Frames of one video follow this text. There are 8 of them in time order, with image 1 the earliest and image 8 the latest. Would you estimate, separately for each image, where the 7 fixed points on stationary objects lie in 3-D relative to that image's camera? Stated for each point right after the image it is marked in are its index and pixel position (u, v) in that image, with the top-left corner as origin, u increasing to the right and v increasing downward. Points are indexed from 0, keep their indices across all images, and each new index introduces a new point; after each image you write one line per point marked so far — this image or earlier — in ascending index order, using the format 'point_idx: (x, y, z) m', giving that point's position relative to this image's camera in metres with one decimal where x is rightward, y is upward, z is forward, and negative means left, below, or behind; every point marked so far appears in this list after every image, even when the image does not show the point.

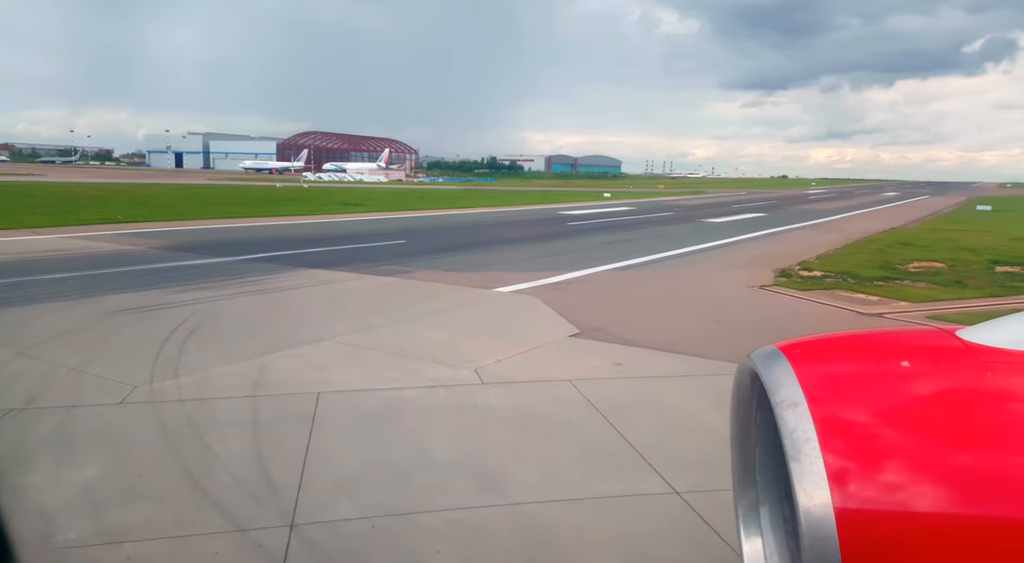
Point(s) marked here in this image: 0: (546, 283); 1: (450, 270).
0: (+0.6, 0.0, +11.4) m
1: (-1.4, +0.3, +13.8) m
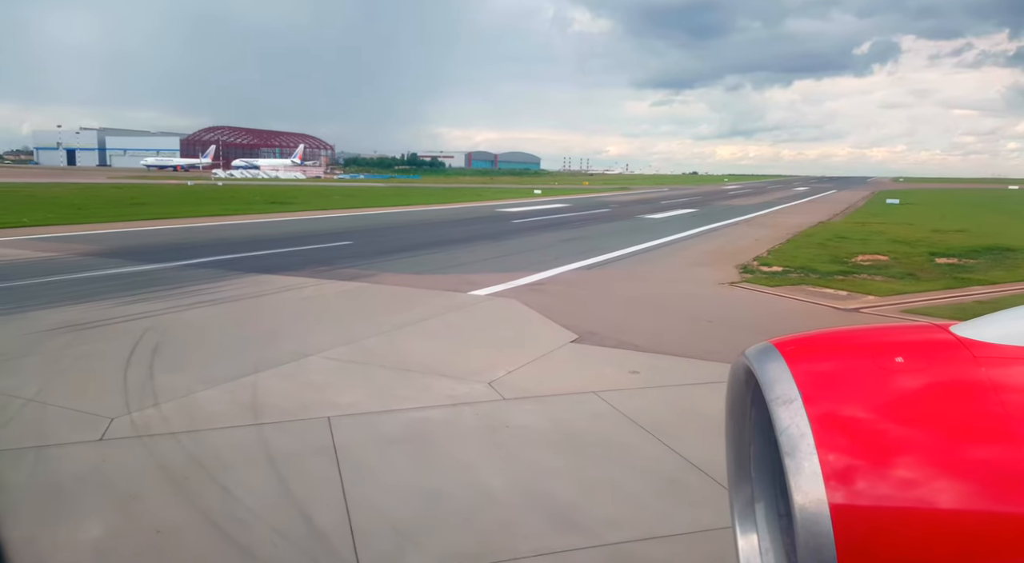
0: (+0.1, 0.0, +11.1) m
1: (-2.2, +0.2, +13.4) m
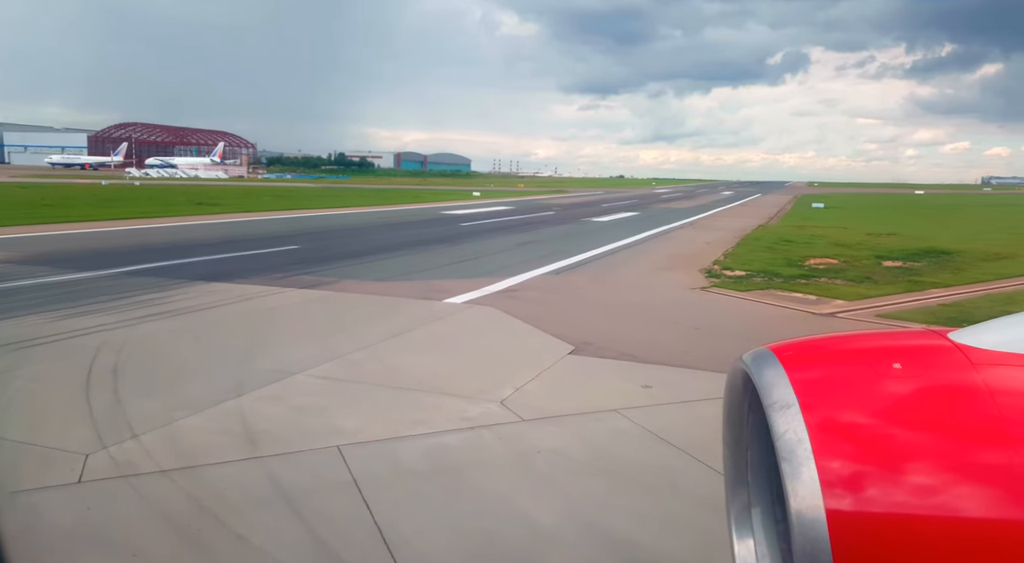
0: (-0.4, -0.1, +10.9) m
1: (-2.8, +0.1, +12.9) m
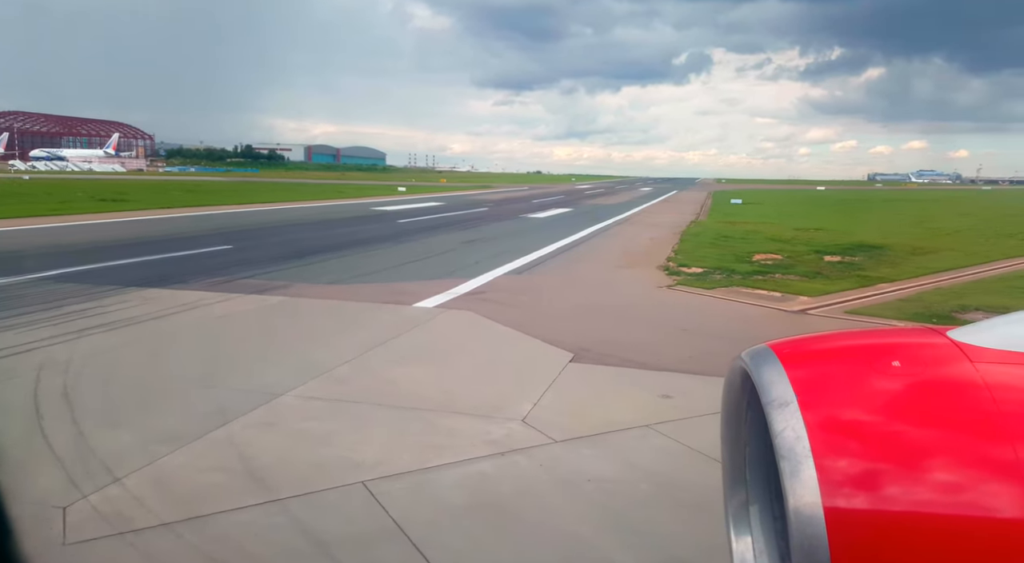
0: (-0.9, -0.2, +10.5) m
1: (-3.6, 0.0, +12.2) m
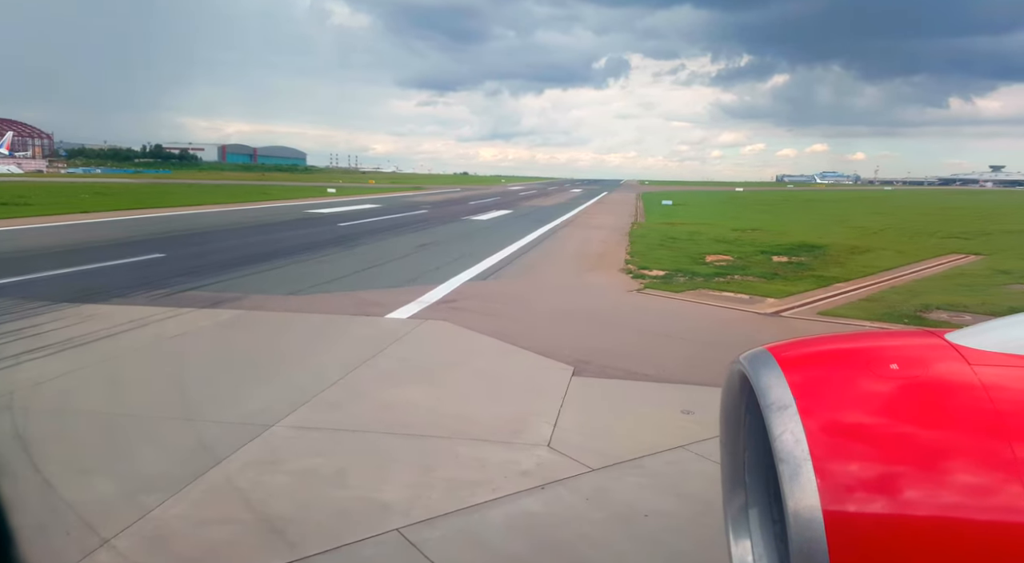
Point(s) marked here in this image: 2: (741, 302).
0: (-1.3, -0.3, +10.1) m
1: (-4.2, -0.2, +11.6) m
2: (+4.0, -0.4, +10.8) m
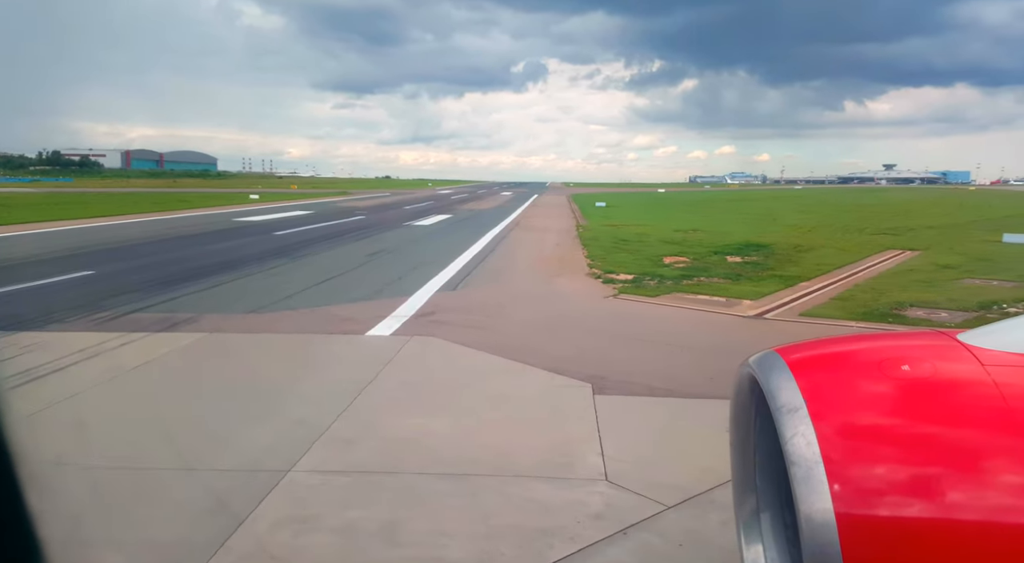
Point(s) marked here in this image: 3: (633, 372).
0: (-1.6, -0.5, +9.6) m
1: (-4.6, -0.5, +10.7) m
2: (+3.6, -0.4, +10.8) m
3: (+1.2, -0.9, +6.3) m
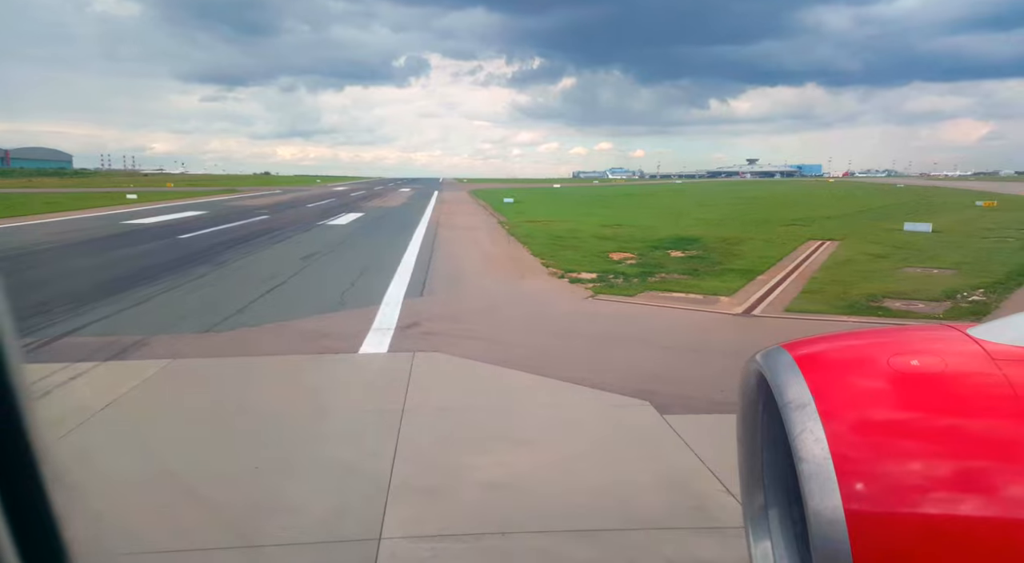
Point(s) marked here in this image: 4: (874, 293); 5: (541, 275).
0: (-1.7, -0.6, +8.8) m
1: (-4.9, -0.7, +9.5) m
2: (+3.3, -0.4, +10.7) m
3: (+1.5, -1.0, +5.9) m
4: (+6.1, -0.2, +10.5) m
5: (+0.7, +0.2, +14.6) m
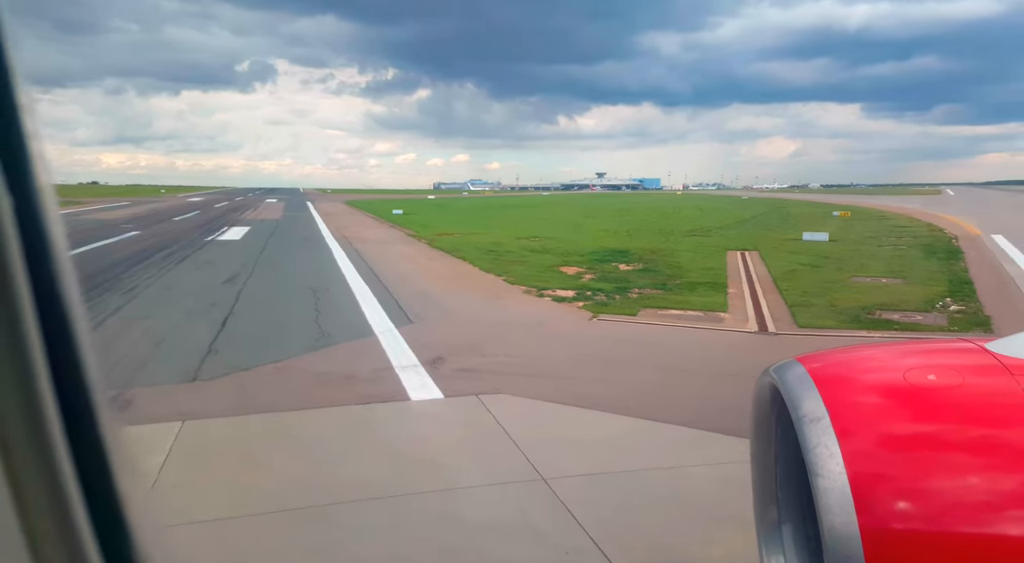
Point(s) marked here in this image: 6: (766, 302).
0: (-1.3, -1.0, +7.7) m
1: (-4.5, -1.1, +7.9) m
2: (+3.3, -0.7, +10.5) m
3: (+2.4, -1.2, +5.5) m
4: (+6.1, -0.4, +10.9) m
5: (0.0, -0.3, +14.0) m
6: (+4.9, -0.3, +12.1) m
